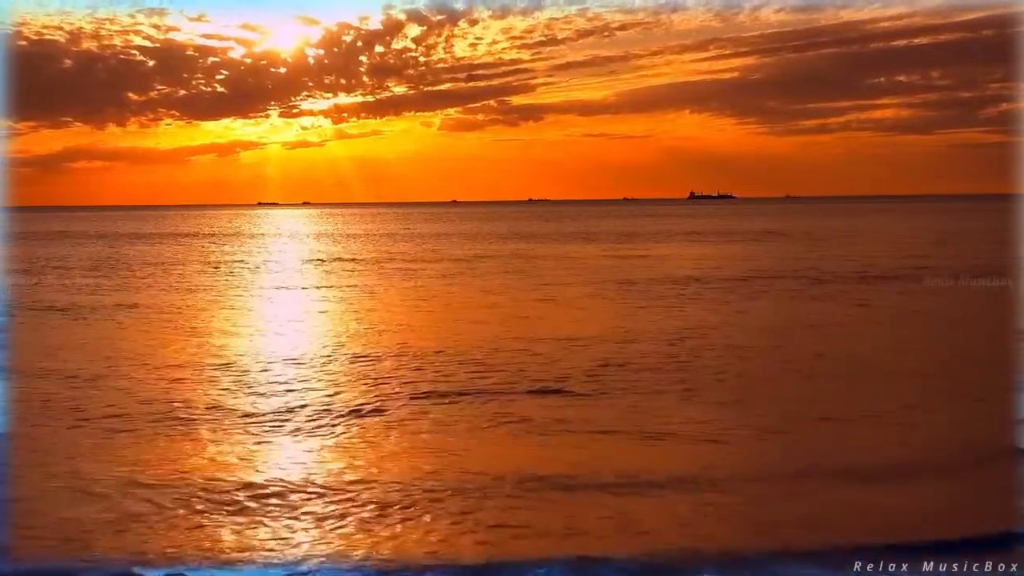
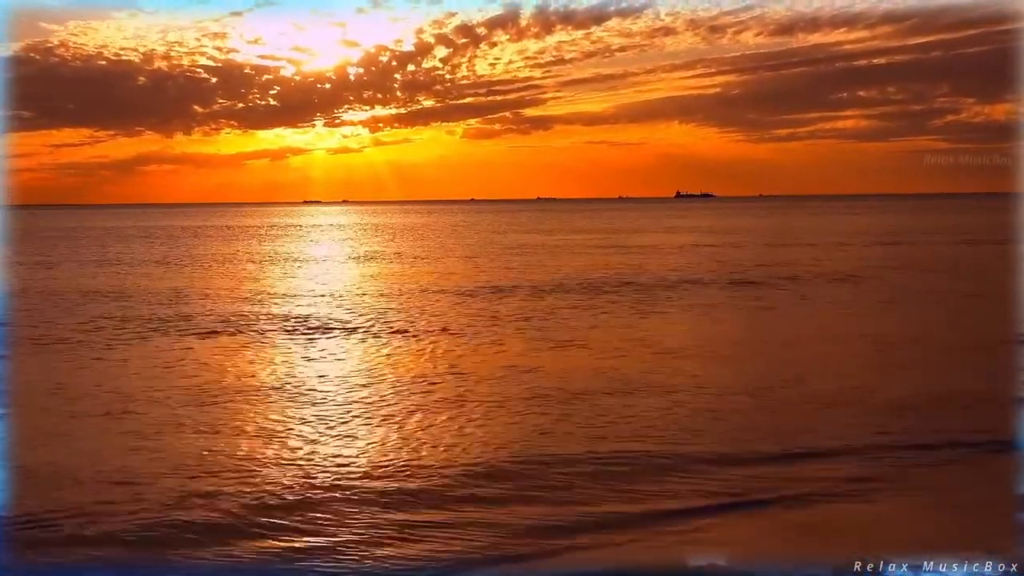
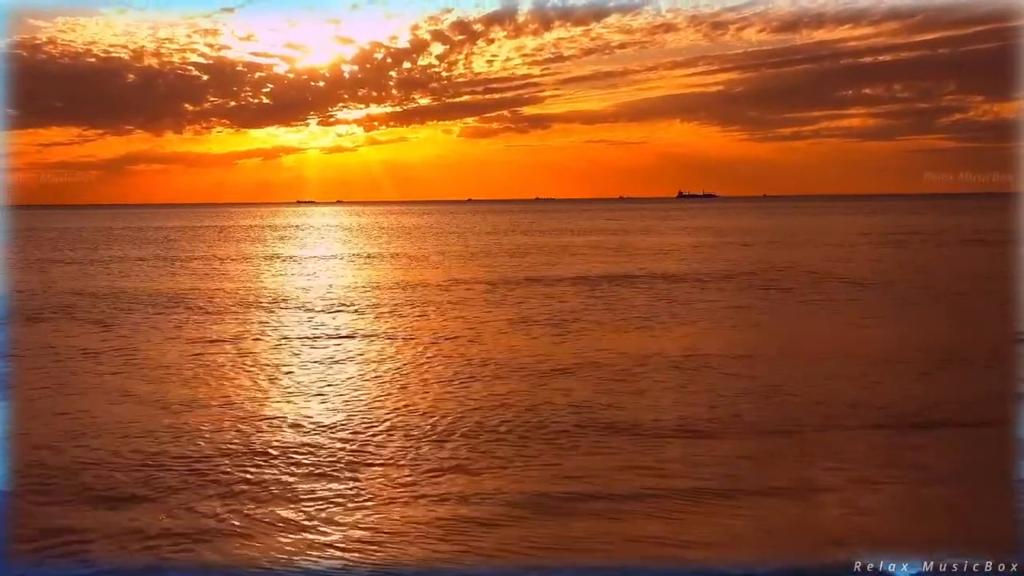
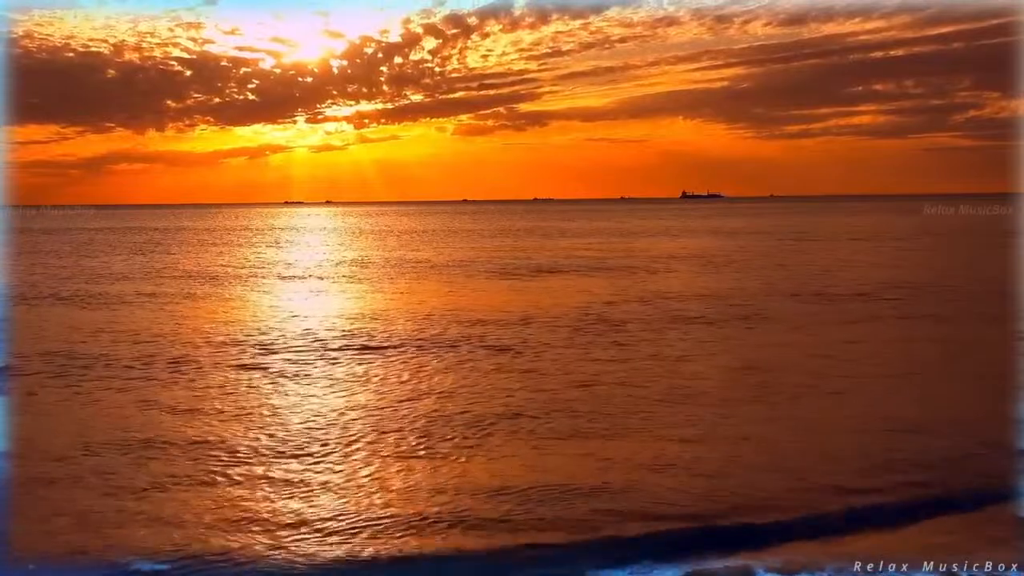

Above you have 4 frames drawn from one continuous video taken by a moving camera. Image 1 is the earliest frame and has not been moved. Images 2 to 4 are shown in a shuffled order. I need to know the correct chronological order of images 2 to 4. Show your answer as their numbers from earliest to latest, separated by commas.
4, 3, 2
